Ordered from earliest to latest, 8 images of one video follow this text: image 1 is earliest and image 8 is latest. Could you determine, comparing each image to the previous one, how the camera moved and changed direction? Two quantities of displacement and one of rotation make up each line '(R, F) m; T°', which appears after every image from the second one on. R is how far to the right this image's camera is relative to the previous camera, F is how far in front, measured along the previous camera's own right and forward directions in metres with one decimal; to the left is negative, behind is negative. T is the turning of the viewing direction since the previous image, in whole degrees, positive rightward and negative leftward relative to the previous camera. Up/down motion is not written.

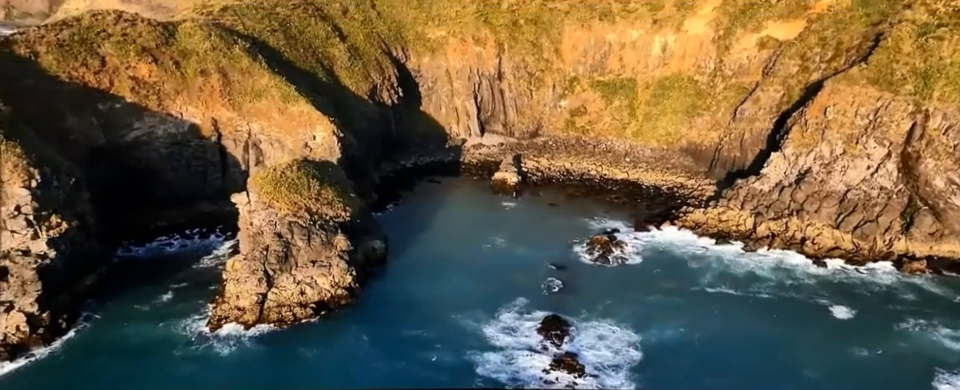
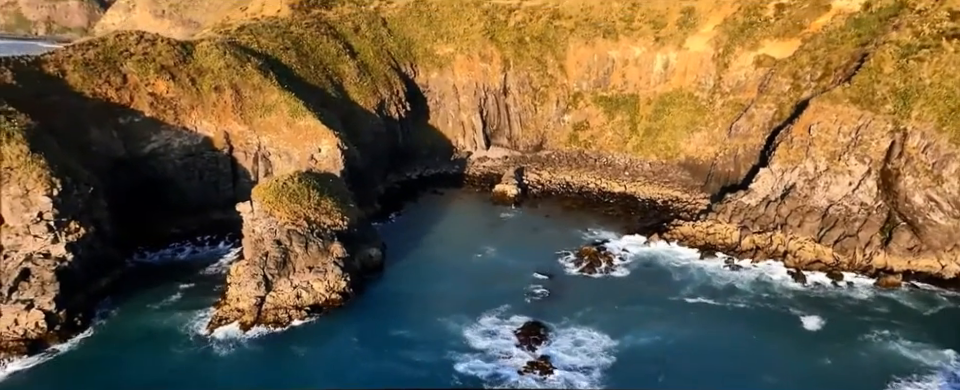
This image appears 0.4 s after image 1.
(+2.1, -2.3) m; -2°
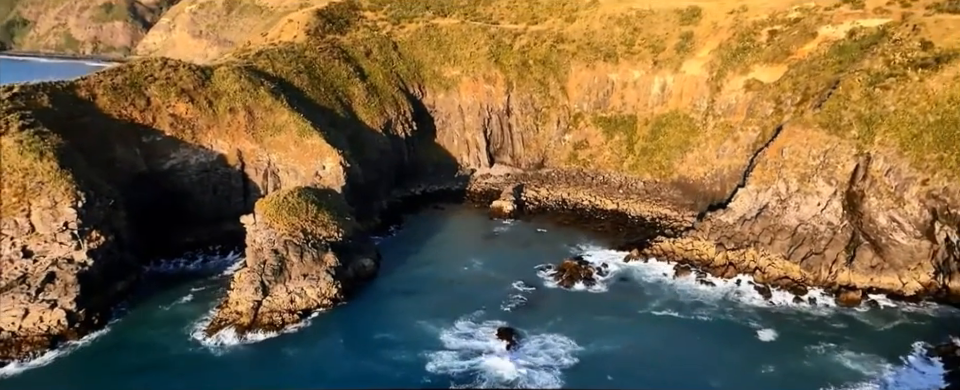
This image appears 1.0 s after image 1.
(+3.2, -3.5) m; -3°
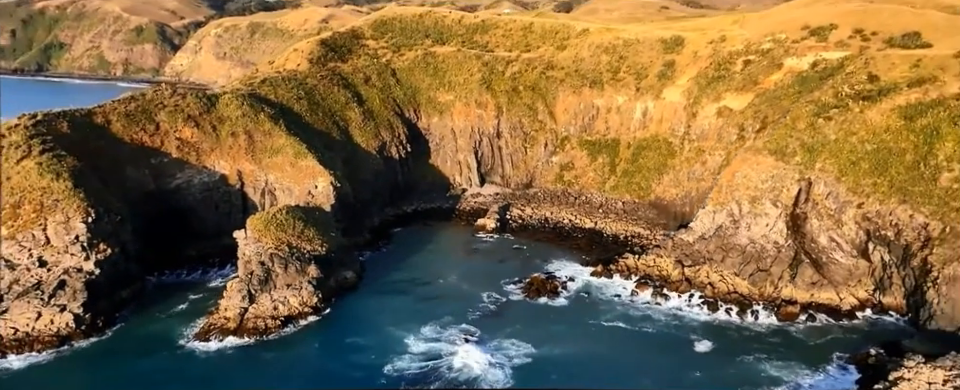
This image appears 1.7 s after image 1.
(+4.1, -4.5) m; -2°
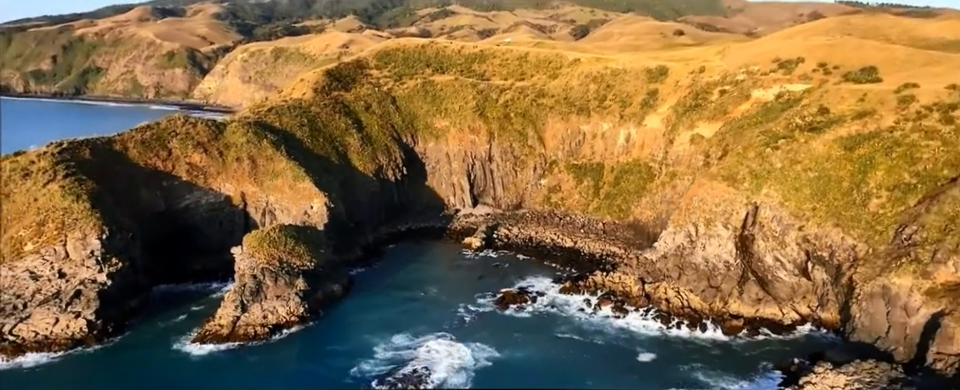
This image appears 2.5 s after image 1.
(+4.4, -5.2) m; -2°
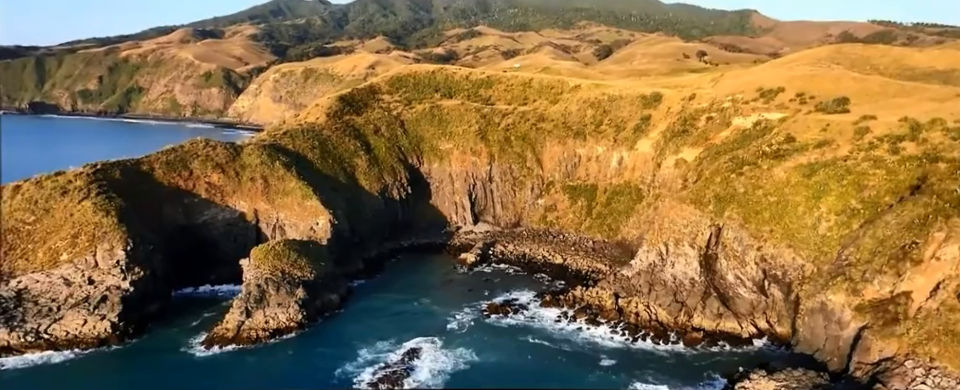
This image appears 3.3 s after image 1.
(+4.3, -5.4) m; -3°
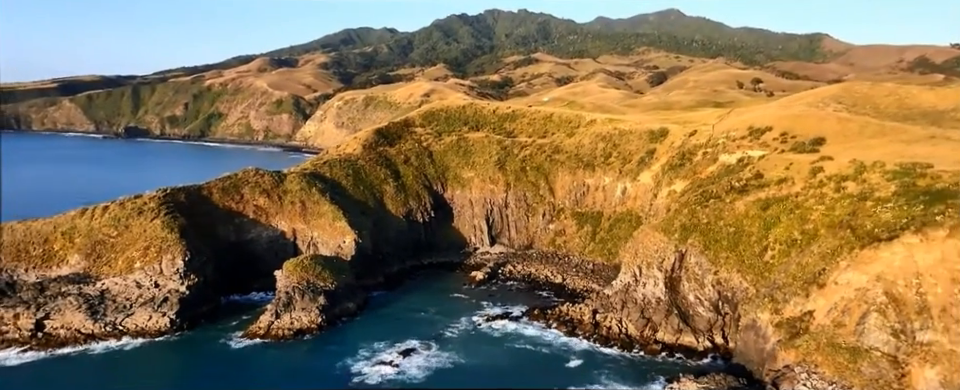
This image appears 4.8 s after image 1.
(+7.6, -10.0) m; -6°
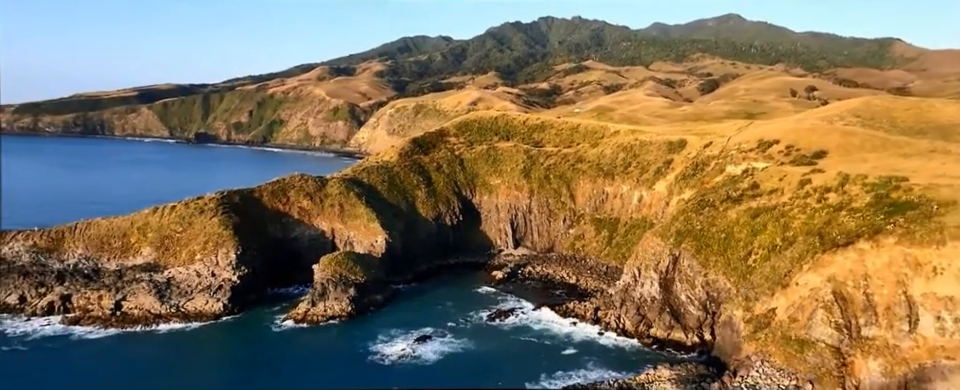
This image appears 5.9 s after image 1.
(+5.2, -7.7) m; -5°
